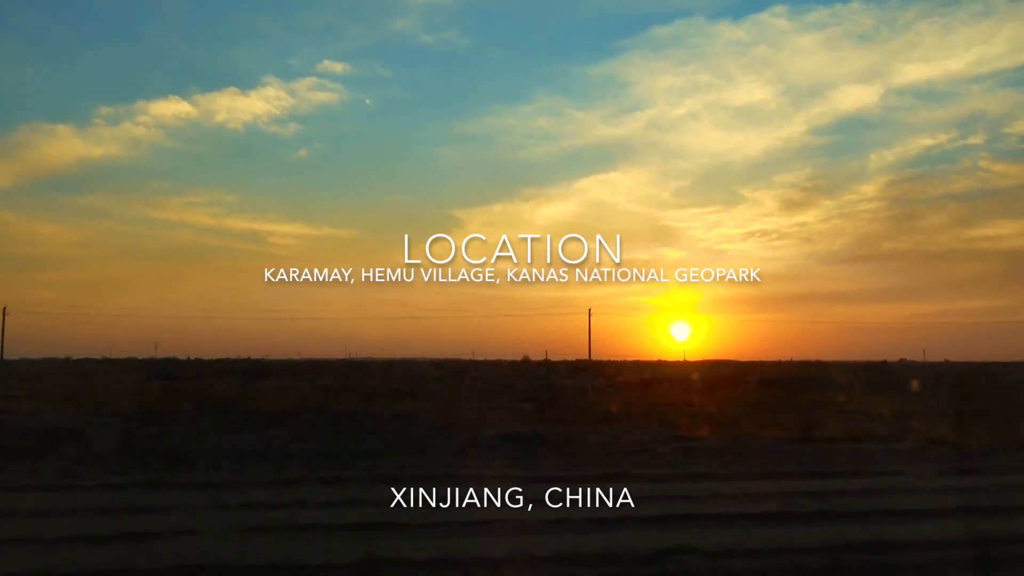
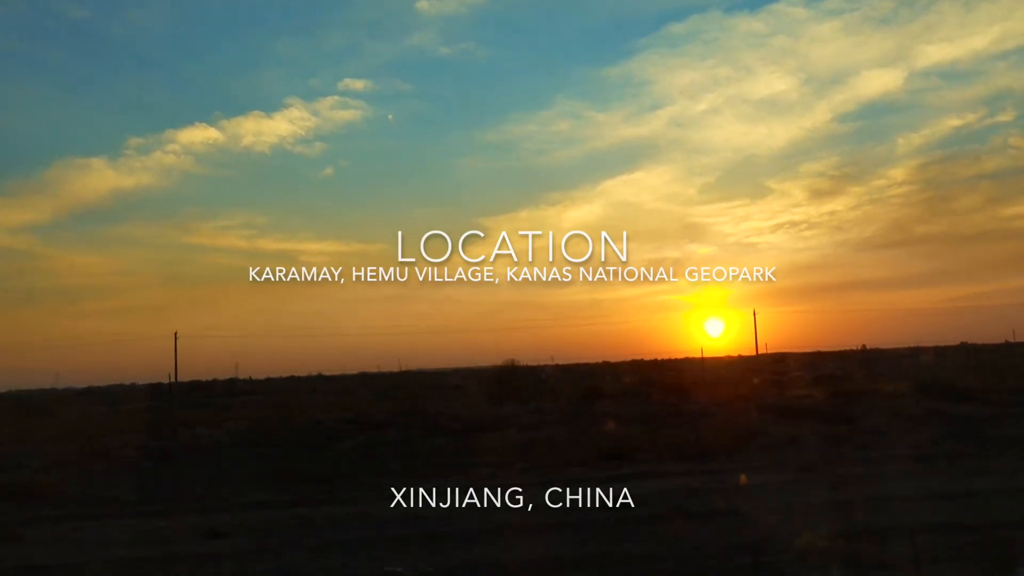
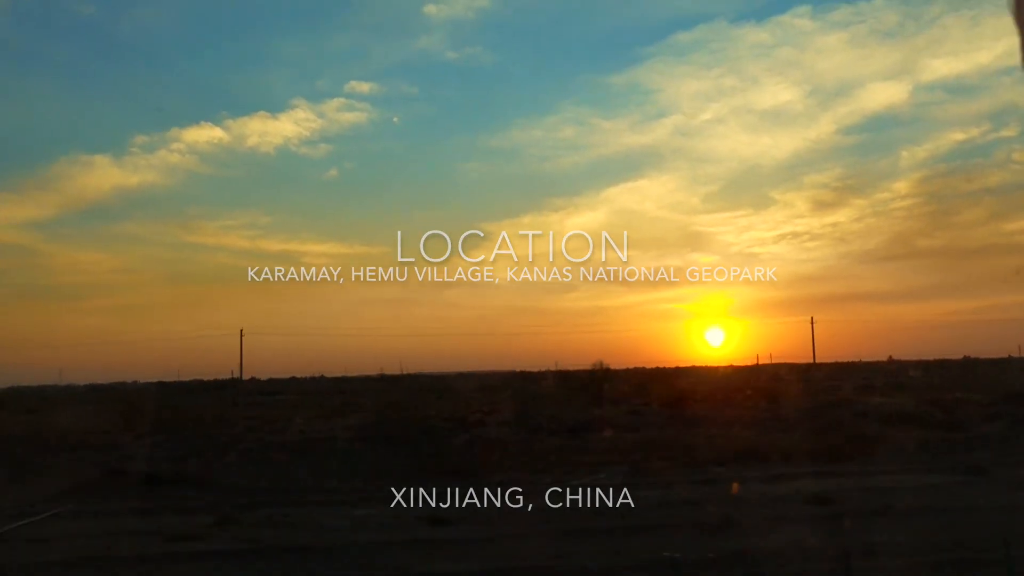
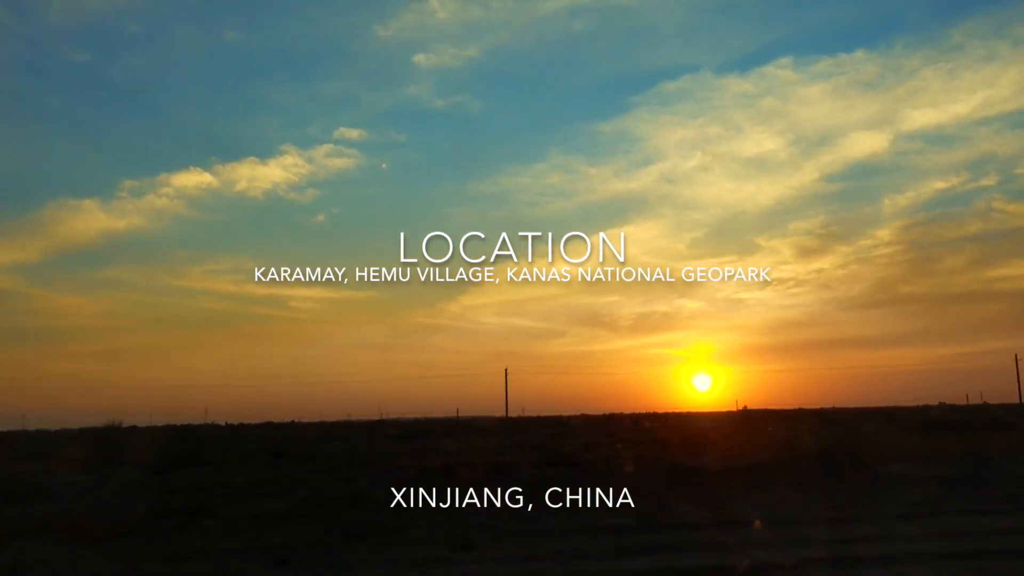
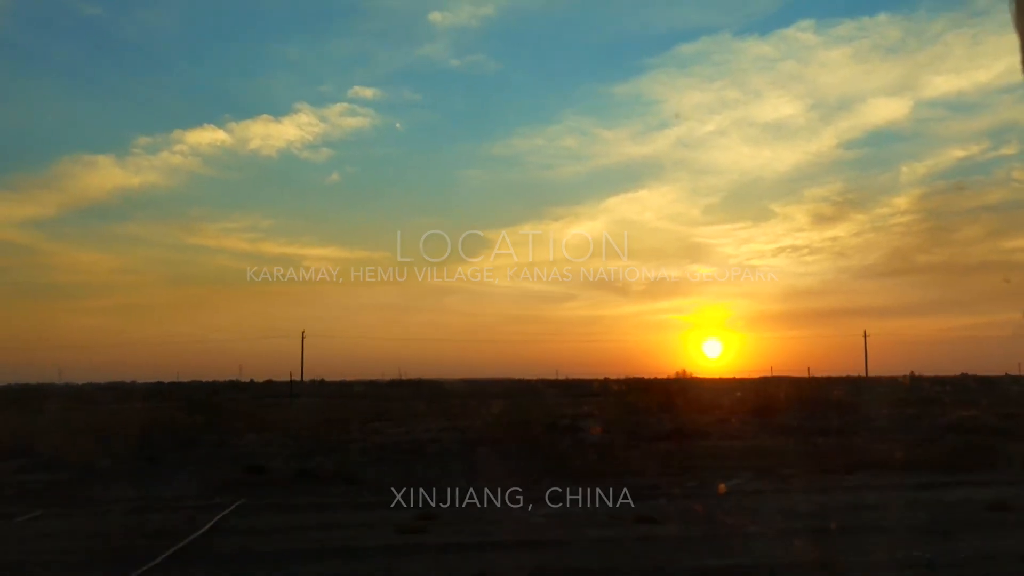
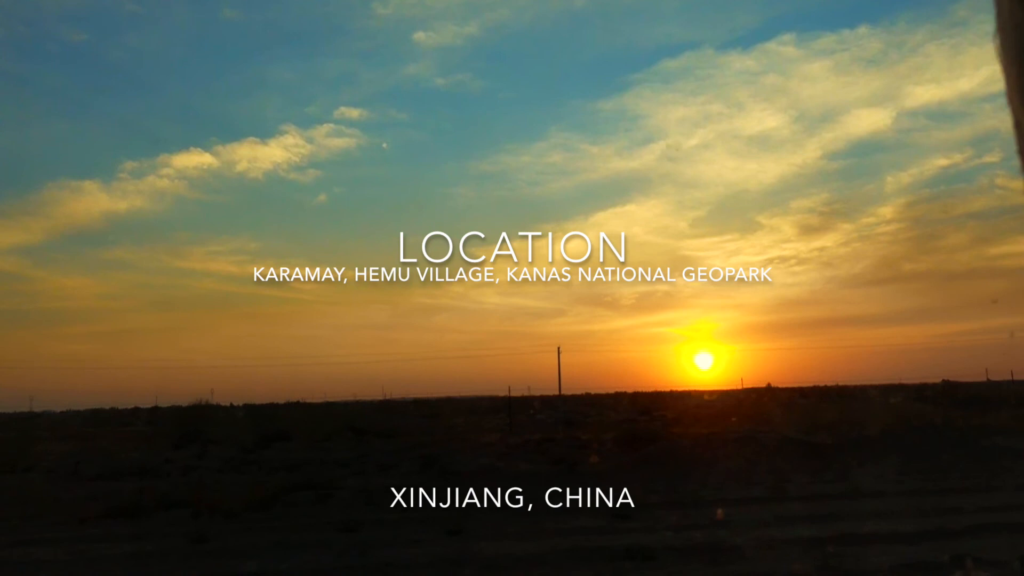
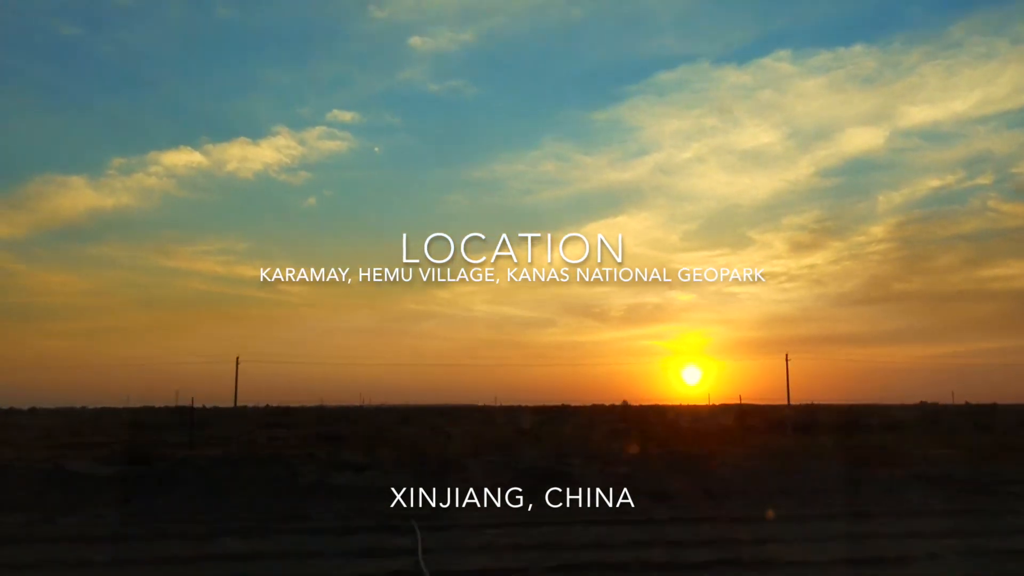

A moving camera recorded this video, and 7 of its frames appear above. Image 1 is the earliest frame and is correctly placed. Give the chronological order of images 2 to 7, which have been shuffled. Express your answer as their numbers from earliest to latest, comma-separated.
7, 4, 6, 2, 3, 5
